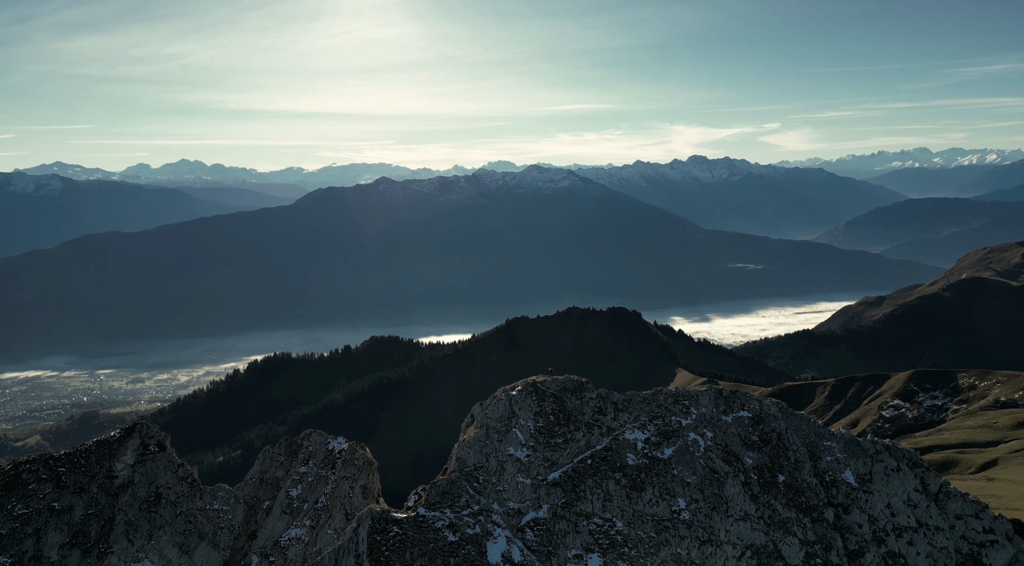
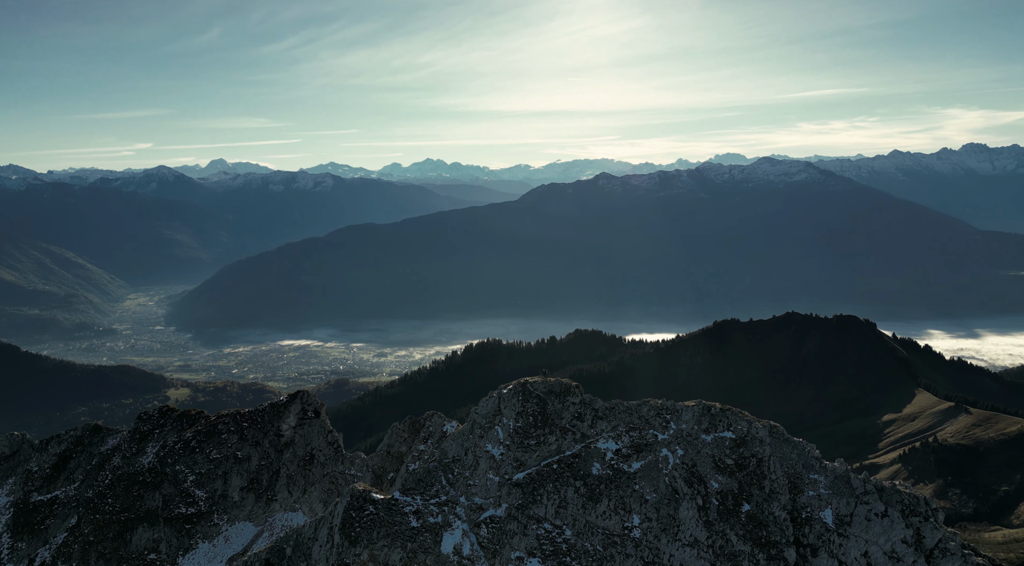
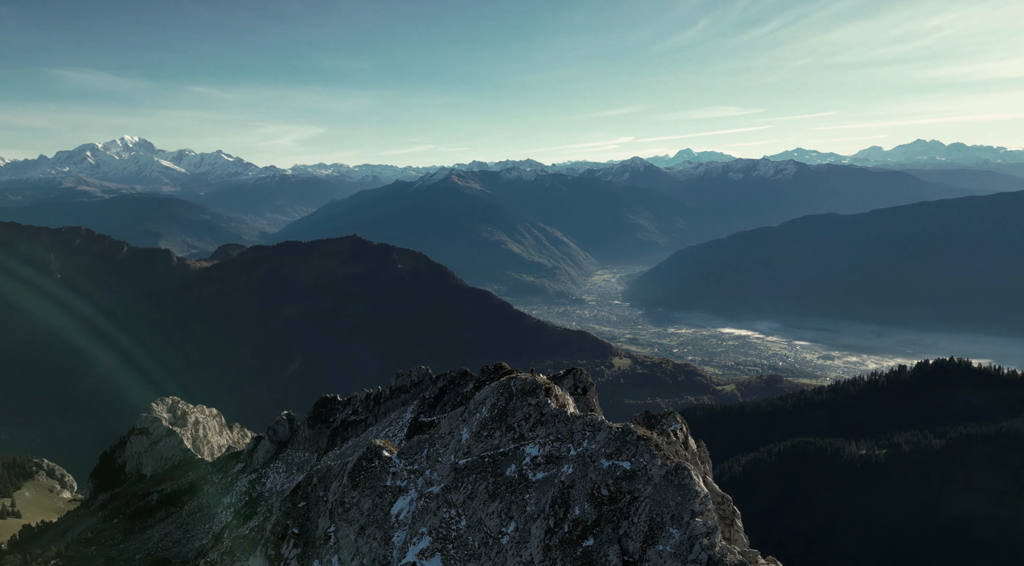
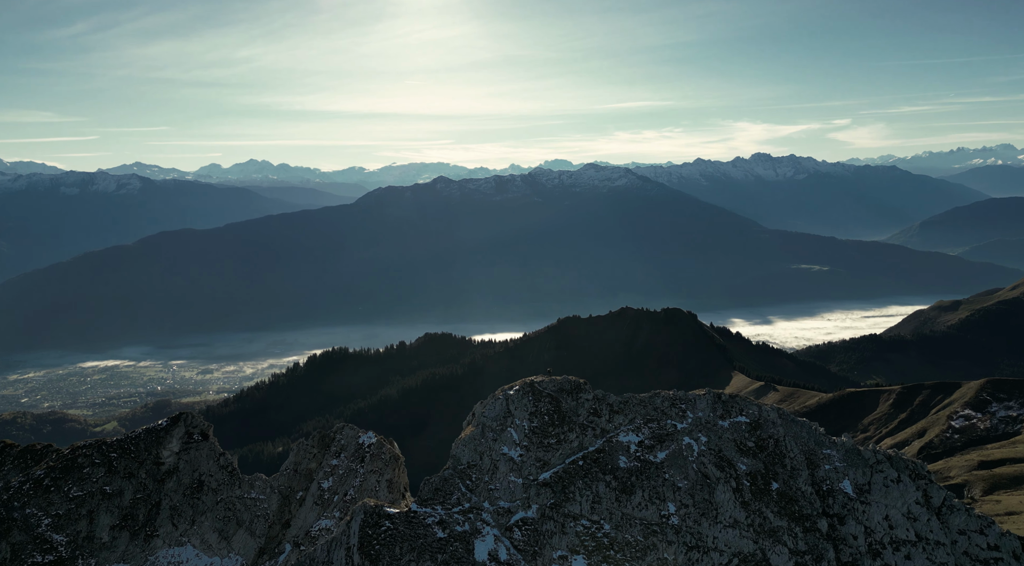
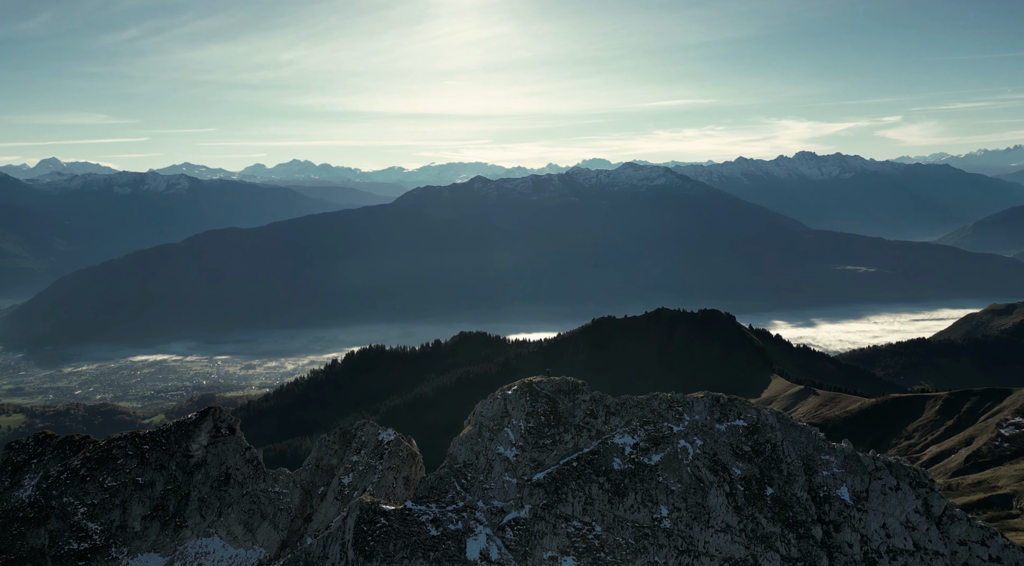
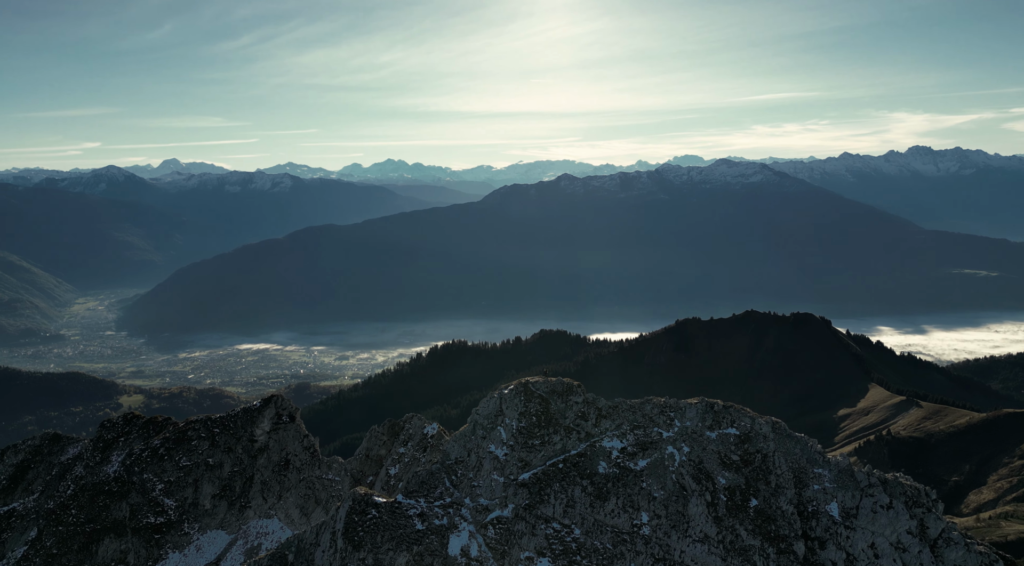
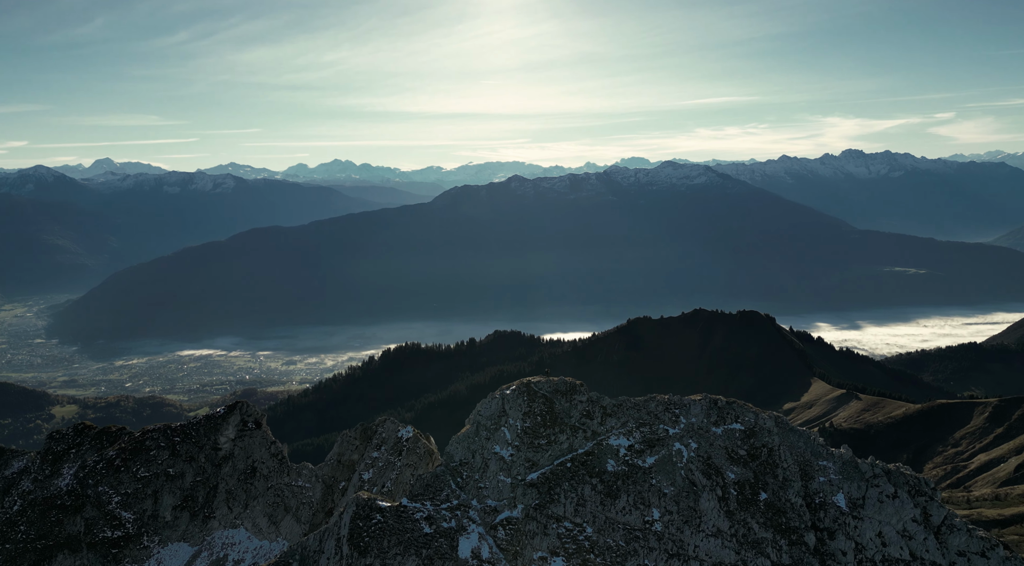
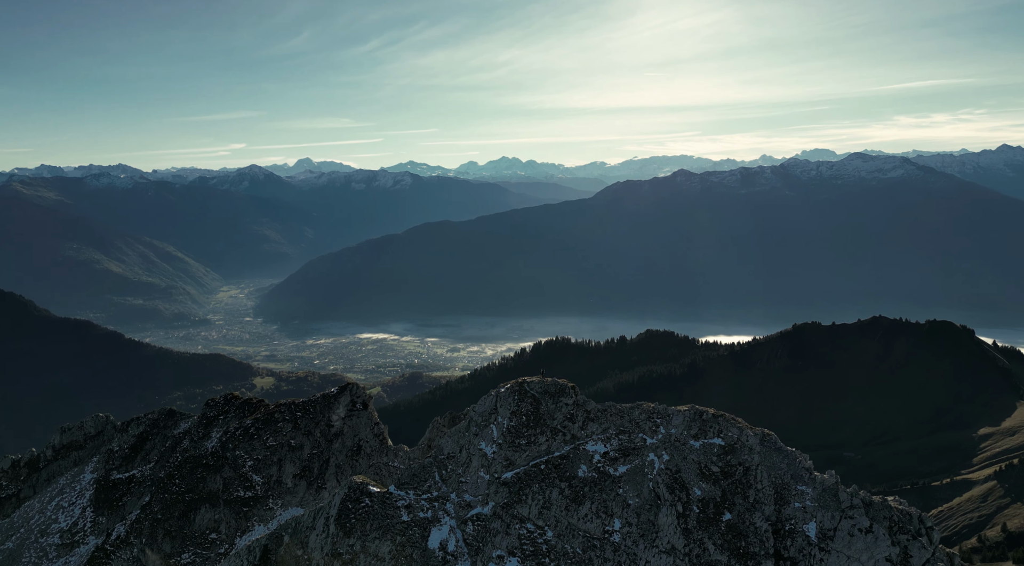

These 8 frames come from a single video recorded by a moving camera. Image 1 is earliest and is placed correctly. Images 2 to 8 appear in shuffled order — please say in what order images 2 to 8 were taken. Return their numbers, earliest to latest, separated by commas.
4, 5, 7, 6, 2, 8, 3
